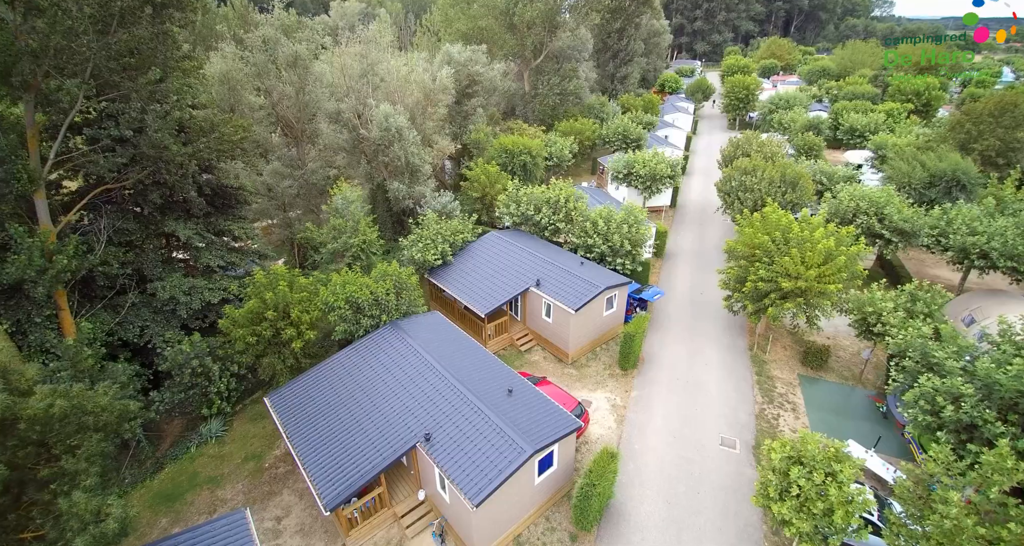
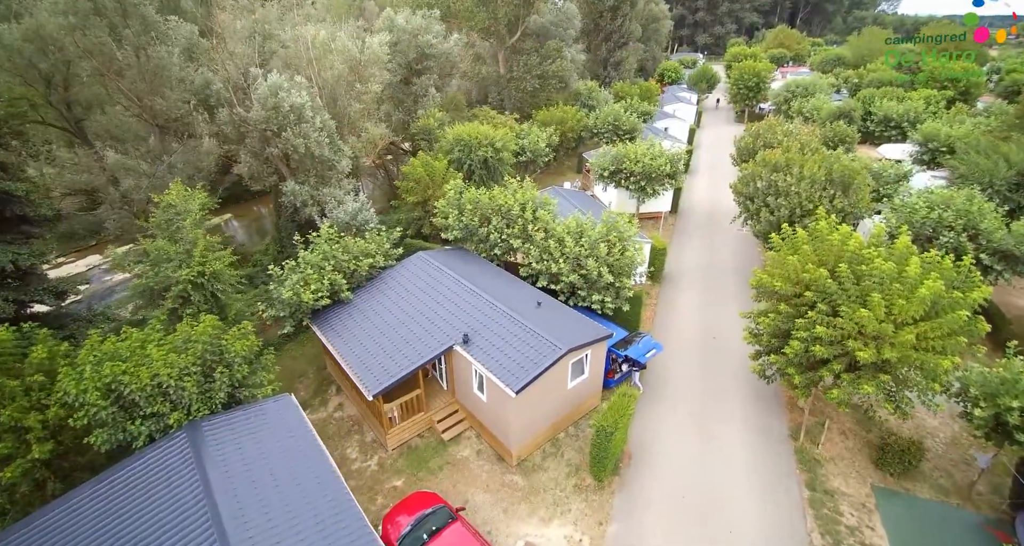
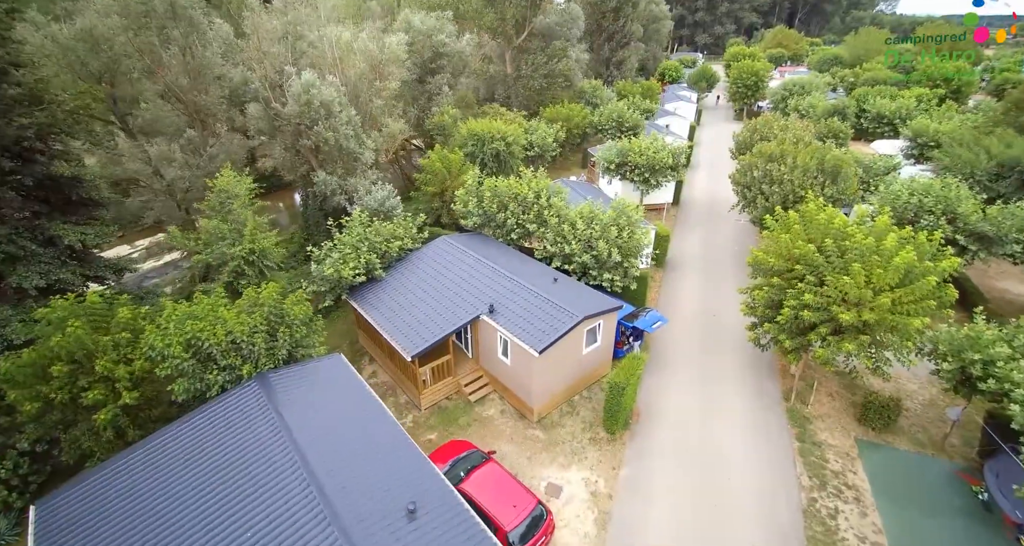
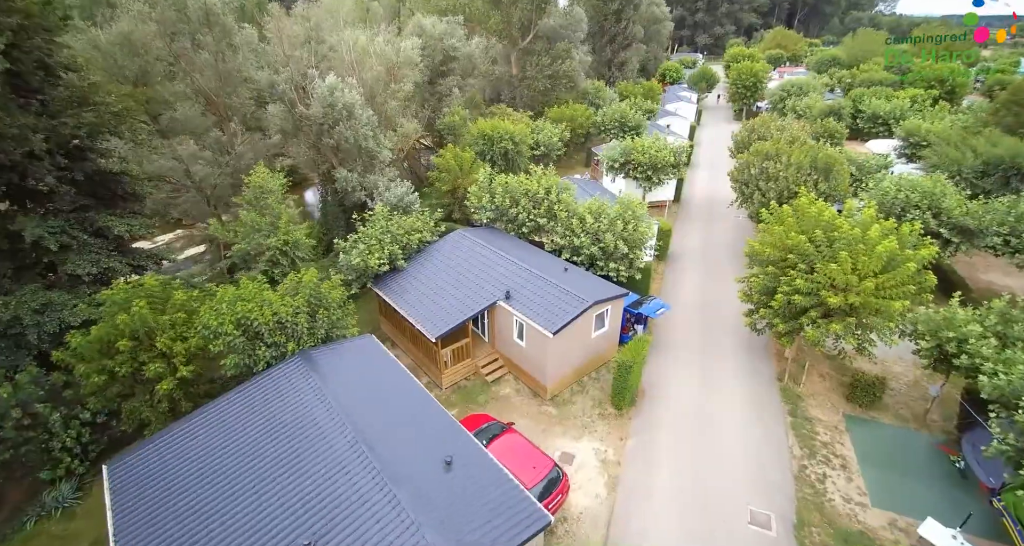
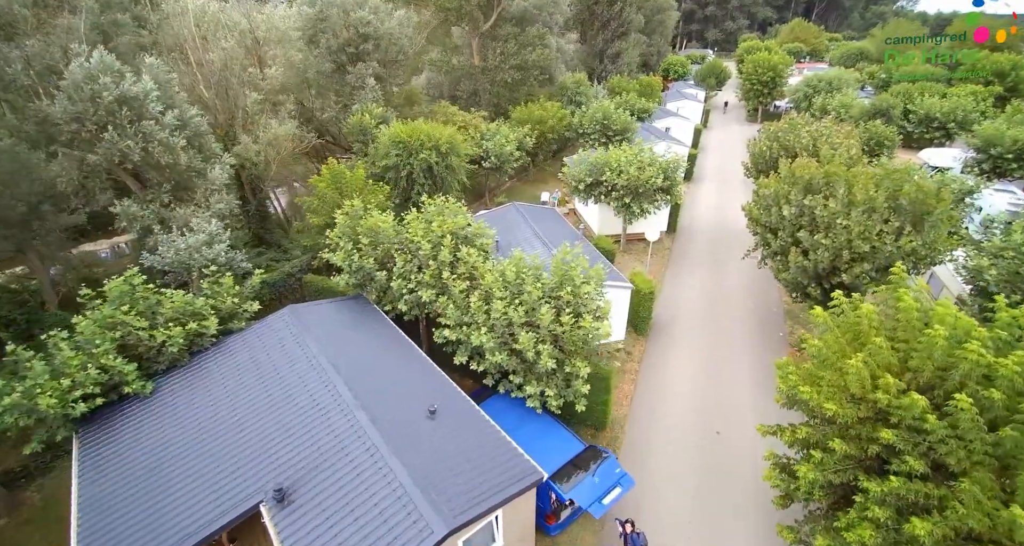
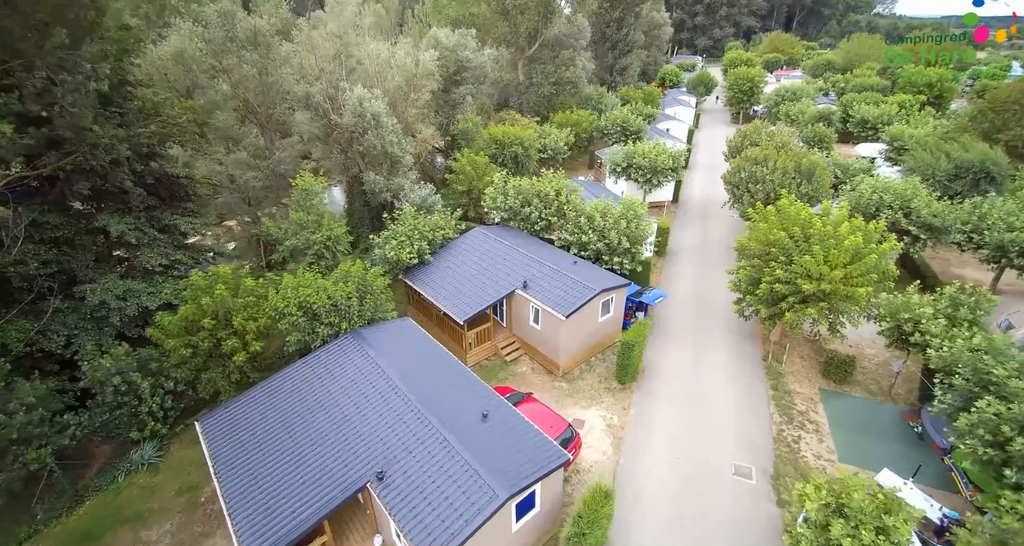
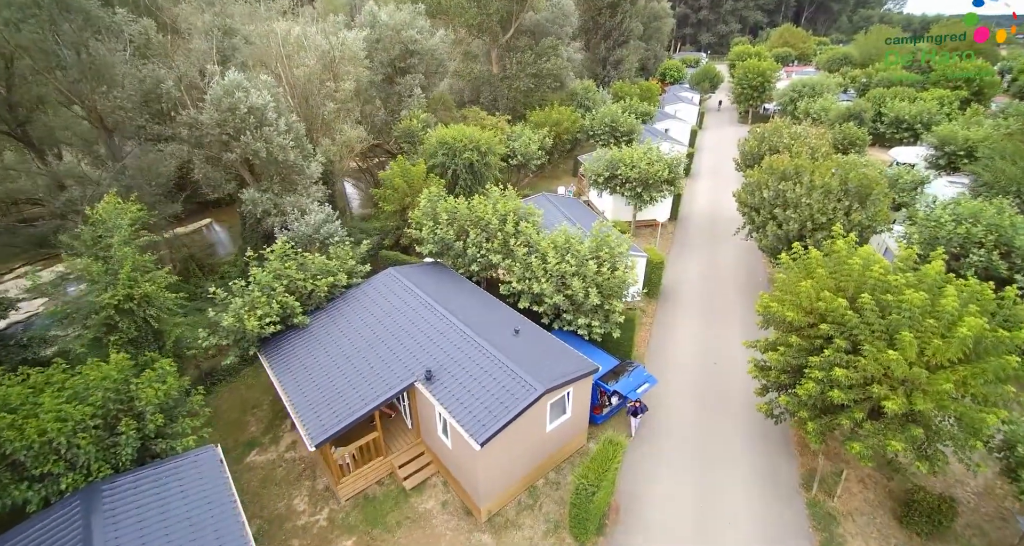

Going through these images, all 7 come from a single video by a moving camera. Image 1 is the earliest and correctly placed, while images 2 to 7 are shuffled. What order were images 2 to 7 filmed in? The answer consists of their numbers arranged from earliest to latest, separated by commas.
6, 4, 3, 2, 7, 5
